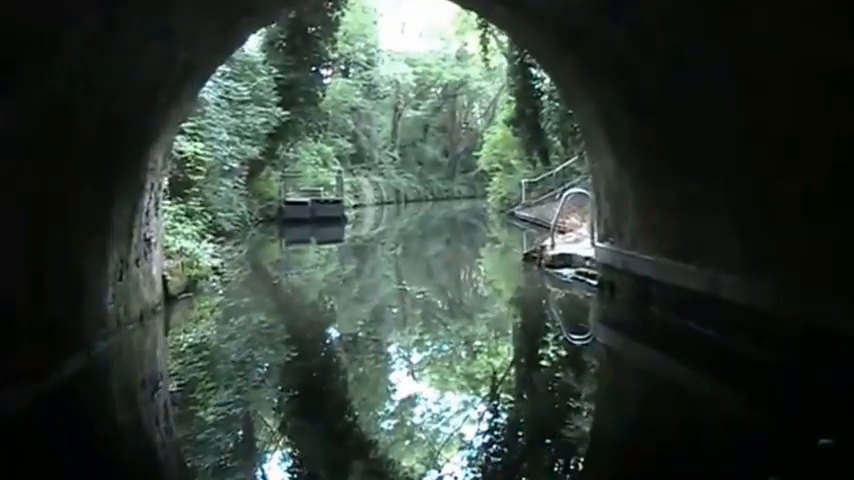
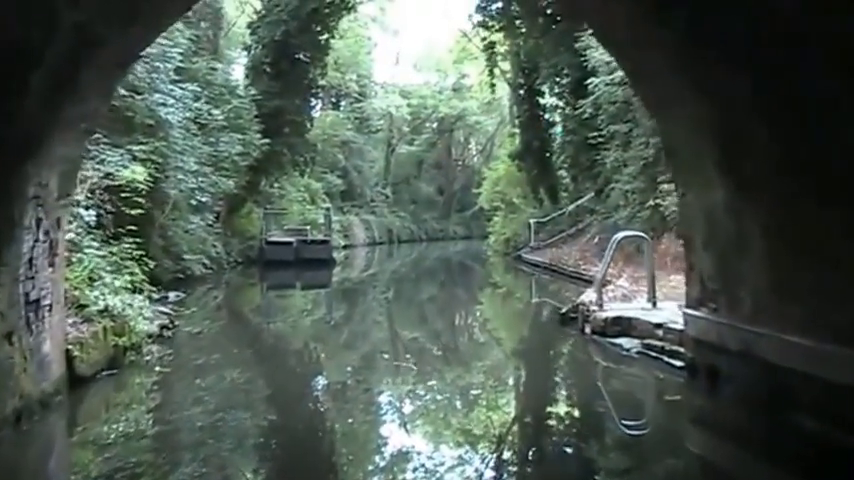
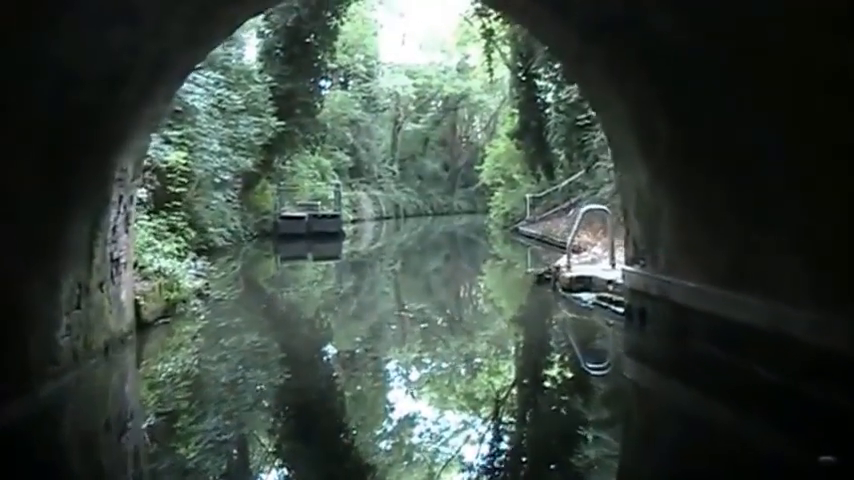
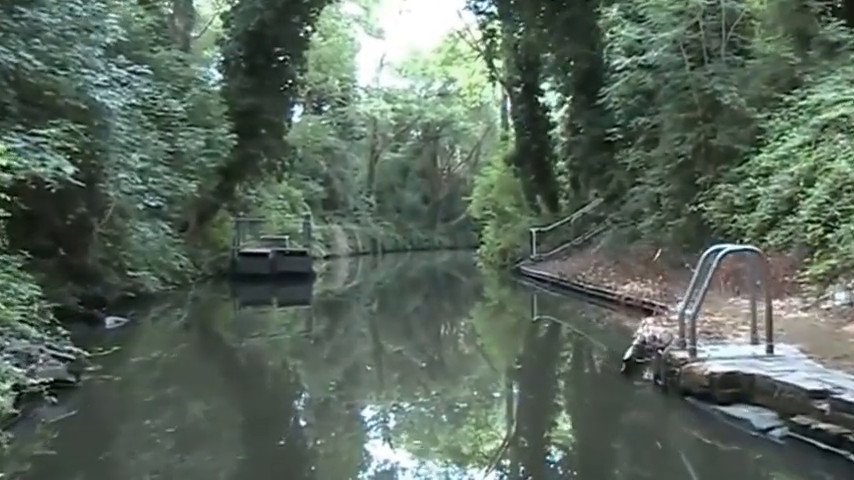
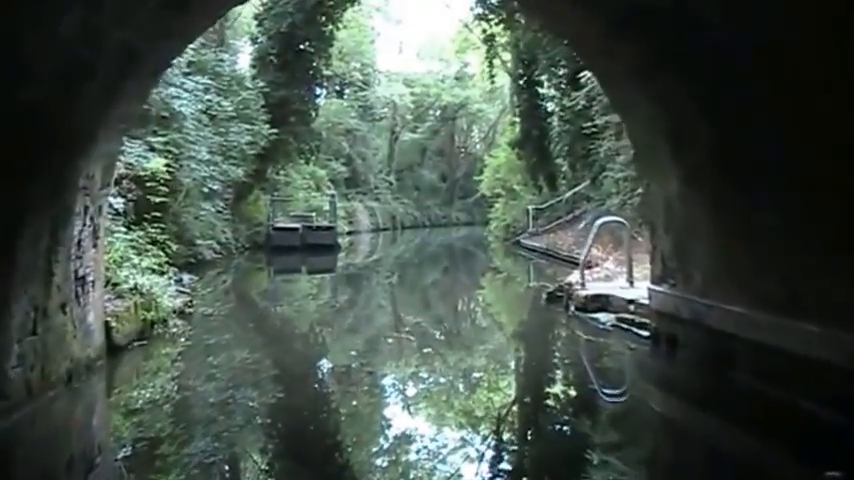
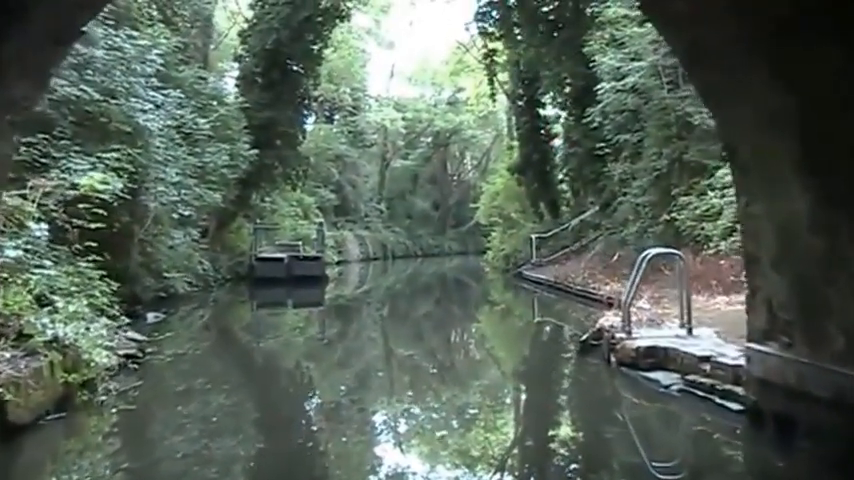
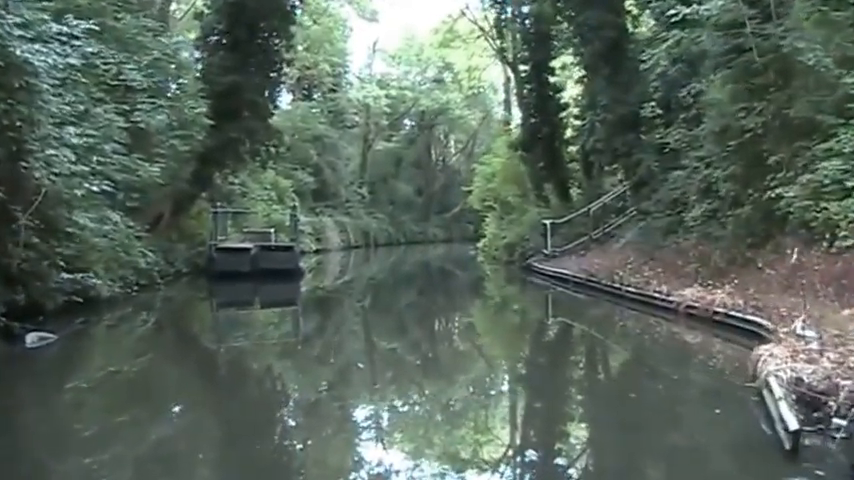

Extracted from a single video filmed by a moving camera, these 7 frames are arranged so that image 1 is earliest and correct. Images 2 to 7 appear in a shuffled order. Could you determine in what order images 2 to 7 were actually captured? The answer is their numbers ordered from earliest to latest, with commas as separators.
3, 5, 2, 6, 4, 7
